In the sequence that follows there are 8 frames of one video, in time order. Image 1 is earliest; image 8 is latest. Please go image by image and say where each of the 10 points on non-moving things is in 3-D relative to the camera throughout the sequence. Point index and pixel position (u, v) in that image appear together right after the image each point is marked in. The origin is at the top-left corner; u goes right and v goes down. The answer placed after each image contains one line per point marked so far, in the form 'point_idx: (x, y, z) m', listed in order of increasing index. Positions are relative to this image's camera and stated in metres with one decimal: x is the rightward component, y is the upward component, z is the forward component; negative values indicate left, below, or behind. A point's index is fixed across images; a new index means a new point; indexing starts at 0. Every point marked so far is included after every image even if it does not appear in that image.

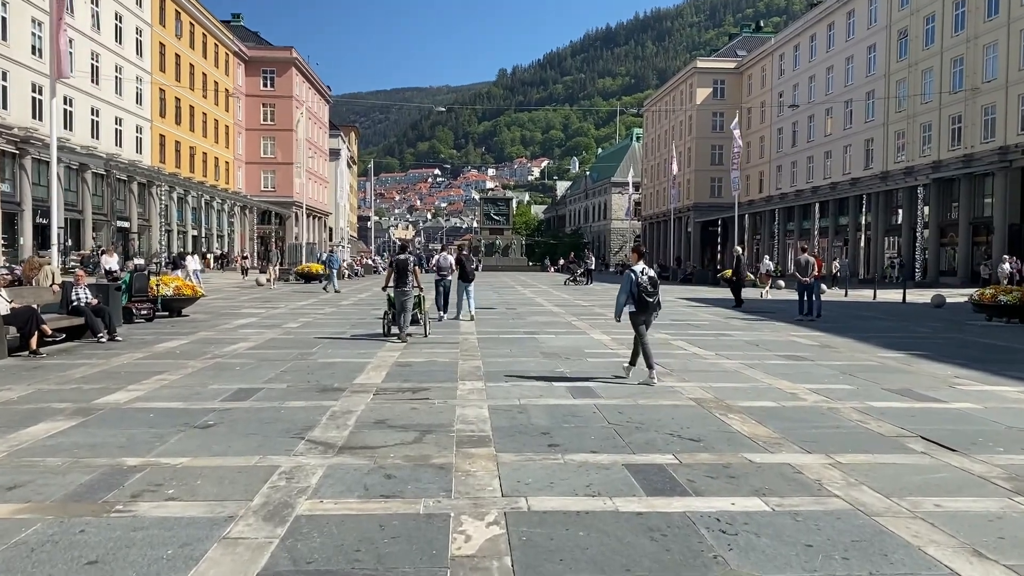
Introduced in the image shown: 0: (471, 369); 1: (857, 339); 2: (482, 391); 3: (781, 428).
0: (-0.5, -1.1, +11.0) m
1: (+6.5, -1.0, +16.0) m
2: (-0.3, -1.1, +9.3) m
3: (+2.4, -1.2, +7.5) m
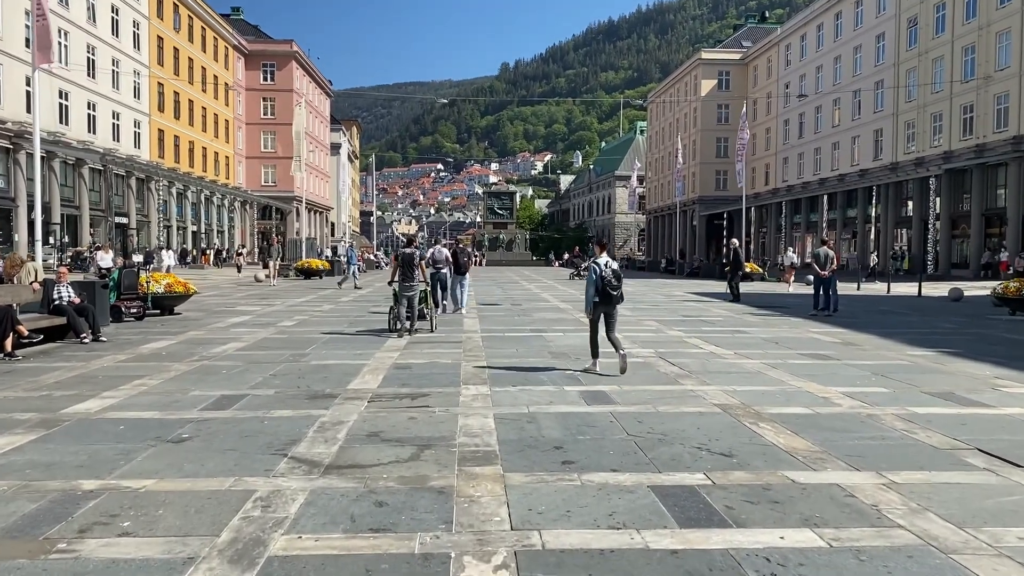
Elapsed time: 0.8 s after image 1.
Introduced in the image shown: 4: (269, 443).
0: (-0.4, -1.0, +10.2) m
1: (+6.6, -0.9, +15.2) m
2: (-0.3, -1.1, +8.5) m
3: (+2.4, -1.2, +6.8) m
4: (-1.9, -1.2, +6.6) m
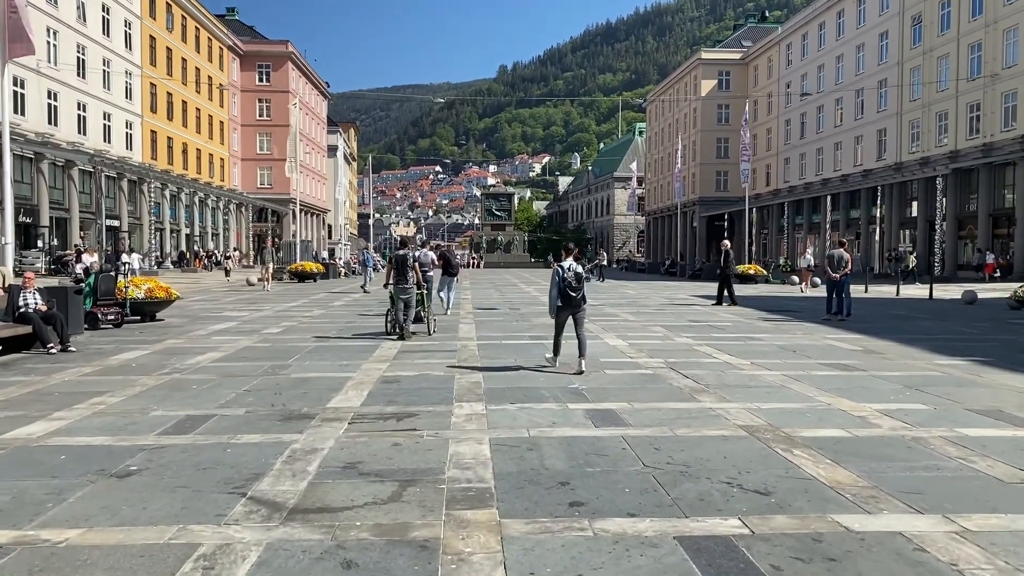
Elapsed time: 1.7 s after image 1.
0: (-0.5, -1.1, +9.3) m
1: (+6.6, -0.9, +14.3) m
2: (-0.3, -1.2, +7.6) m
3: (+2.4, -1.3, +5.9) m
4: (-1.9, -1.3, +5.7) m
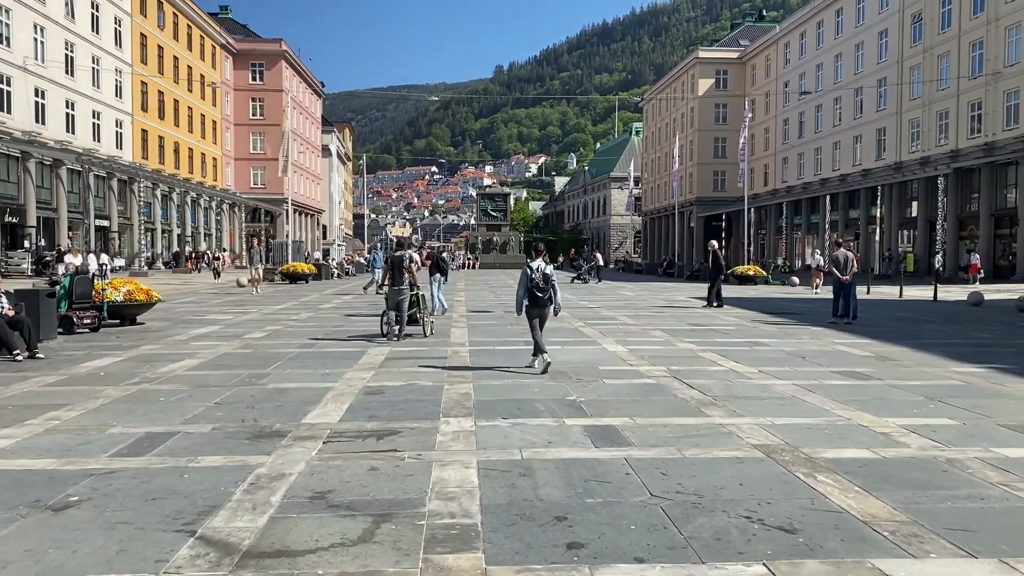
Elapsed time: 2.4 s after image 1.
0: (-0.5, -1.1, +8.6) m
1: (+6.5, -1.0, +13.7) m
2: (-0.3, -1.2, +6.9) m
3: (+2.4, -1.3, +5.2) m
4: (-2.0, -1.3, +5.0) m
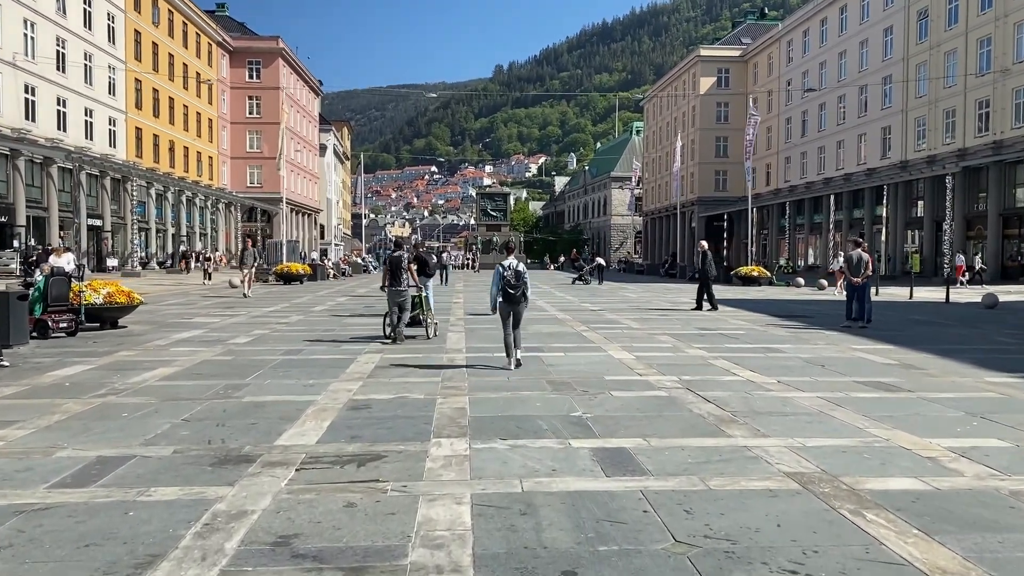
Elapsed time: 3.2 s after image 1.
0: (-0.5, -1.2, +7.8) m
1: (+6.5, -1.0, +12.9) m
2: (-0.3, -1.2, +6.1) m
3: (+2.4, -1.3, +4.4) m
4: (-2.0, -1.4, +4.2) m
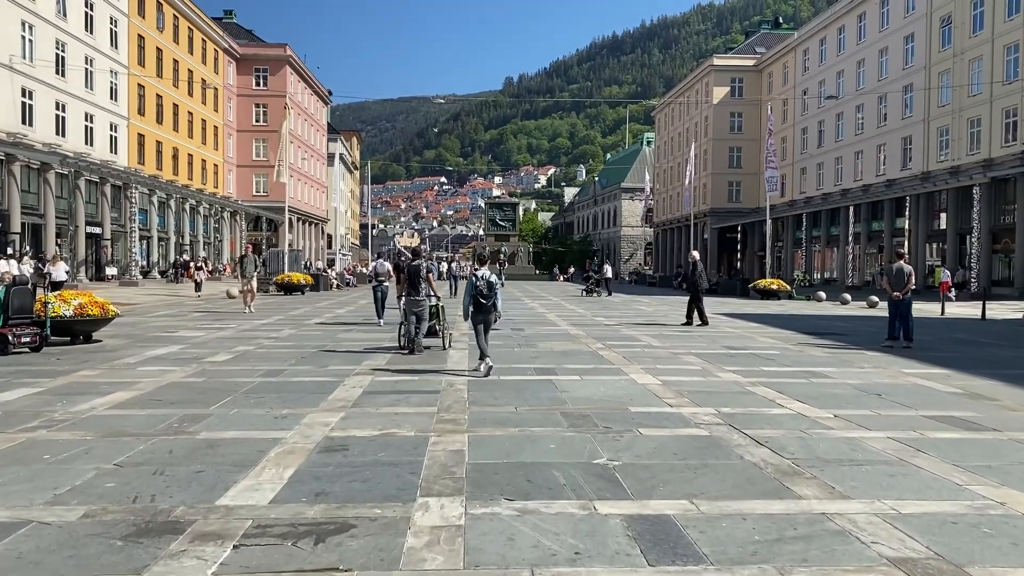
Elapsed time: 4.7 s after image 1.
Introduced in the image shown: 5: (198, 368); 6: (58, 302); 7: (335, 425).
0: (-0.5, -1.3, +6.3) m
1: (+6.6, -1.2, +11.3) m
2: (-0.3, -1.3, +4.6) m
3: (+2.4, -1.4, +2.9) m
4: (-1.9, -1.4, +2.7) m
5: (-4.4, -1.1, +12.0) m
6: (-7.8, -0.2, +14.7) m
7: (-1.6, -1.2, +7.8) m
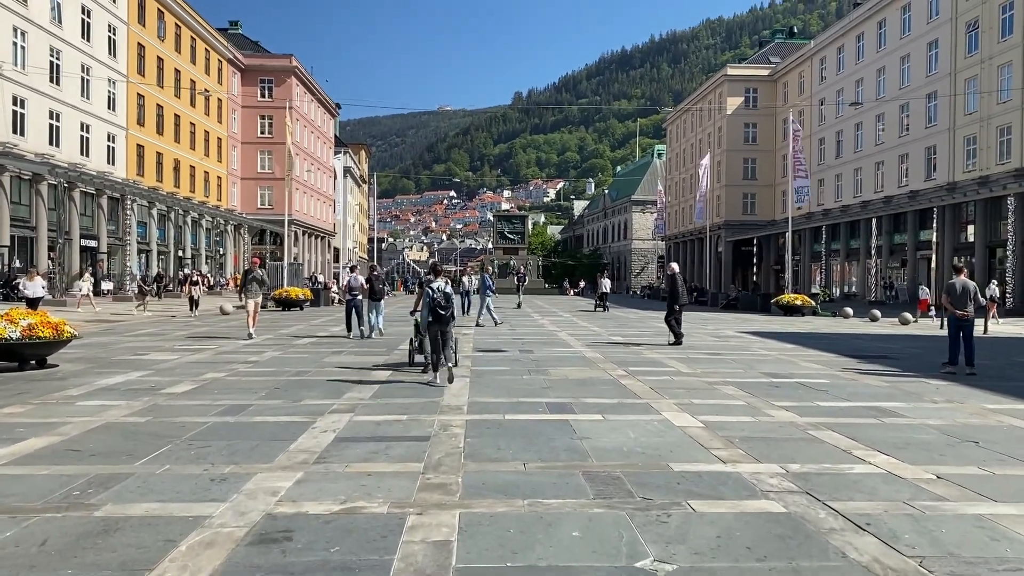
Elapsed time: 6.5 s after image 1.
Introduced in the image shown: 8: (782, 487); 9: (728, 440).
0: (-0.4, -1.4, +4.4) m
1: (+6.7, -1.5, +9.3) m
2: (-0.3, -1.5, +2.7) m
3: (+2.4, -1.5, +0.9) m
4: (-1.9, -1.5, +0.8) m
5: (-4.3, -1.4, +10.1) m
6: (-7.7, -0.5, +12.9) m
7: (-1.6, -1.4, +5.9) m
8: (+2.0, -1.4, +6.2) m
9: (+2.1, -1.4, +7.8) m
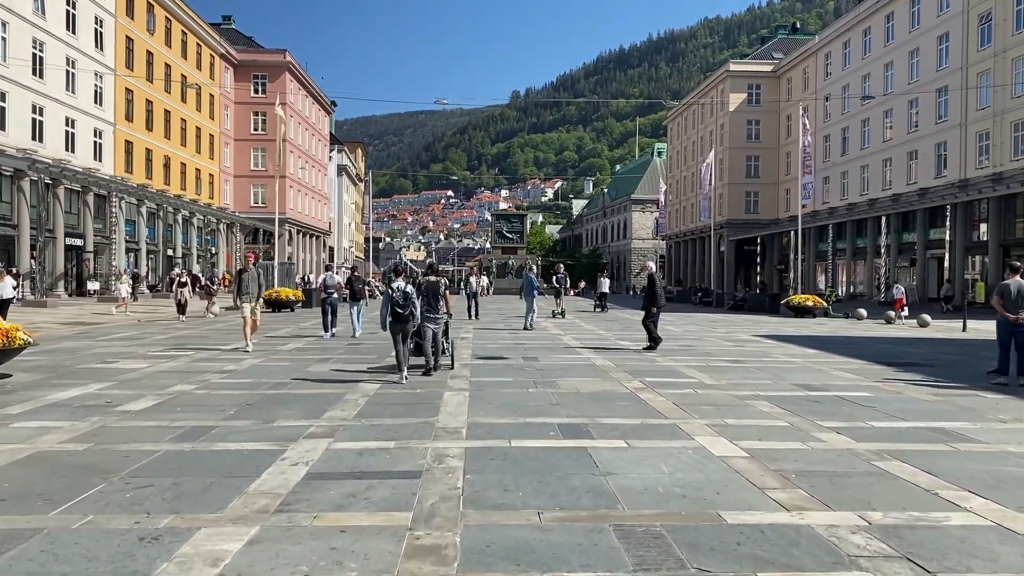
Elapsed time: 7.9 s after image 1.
0: (-0.4, -1.5, +3.1) m
1: (+6.7, -1.5, +8.0) m
2: (-0.2, -1.5, +1.3) m
3: (+2.5, -1.6, -0.4) m
4: (-1.8, -1.5, -0.5) m
5: (-4.2, -1.4, +8.8) m
6: (-7.7, -0.5, +11.5) m
7: (-1.5, -1.4, +4.5) m
8: (+2.0, -1.5, +4.8) m
9: (+2.1, -1.4, +6.4) m
